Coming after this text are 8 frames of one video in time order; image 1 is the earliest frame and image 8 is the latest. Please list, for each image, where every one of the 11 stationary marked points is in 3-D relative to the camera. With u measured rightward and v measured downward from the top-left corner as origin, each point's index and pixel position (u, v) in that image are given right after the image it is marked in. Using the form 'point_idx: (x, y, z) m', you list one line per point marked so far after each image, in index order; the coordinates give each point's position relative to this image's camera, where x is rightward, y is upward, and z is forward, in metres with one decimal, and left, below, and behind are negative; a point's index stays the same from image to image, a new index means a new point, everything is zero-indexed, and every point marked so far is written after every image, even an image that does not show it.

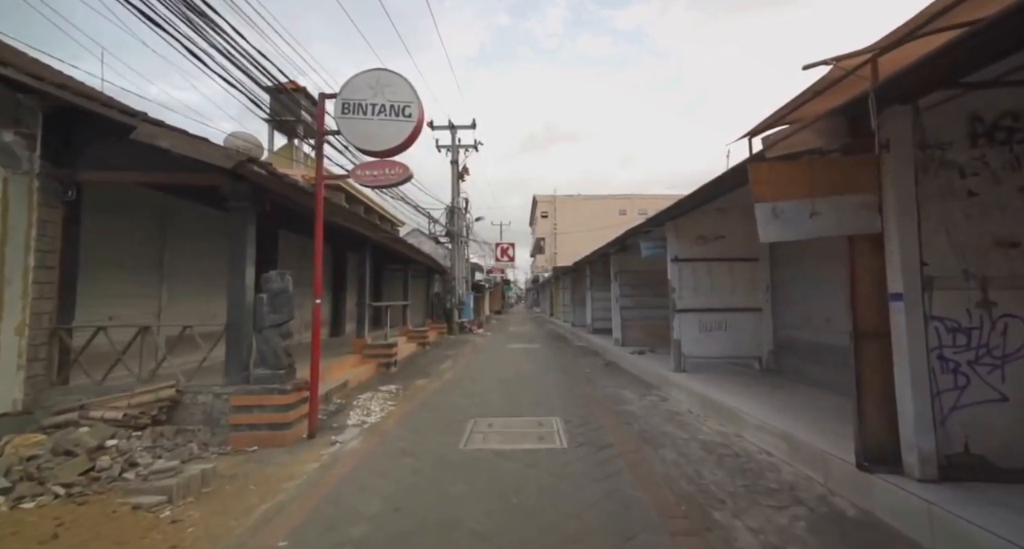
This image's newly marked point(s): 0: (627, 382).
0: (+2.0, -1.9, +7.1) m
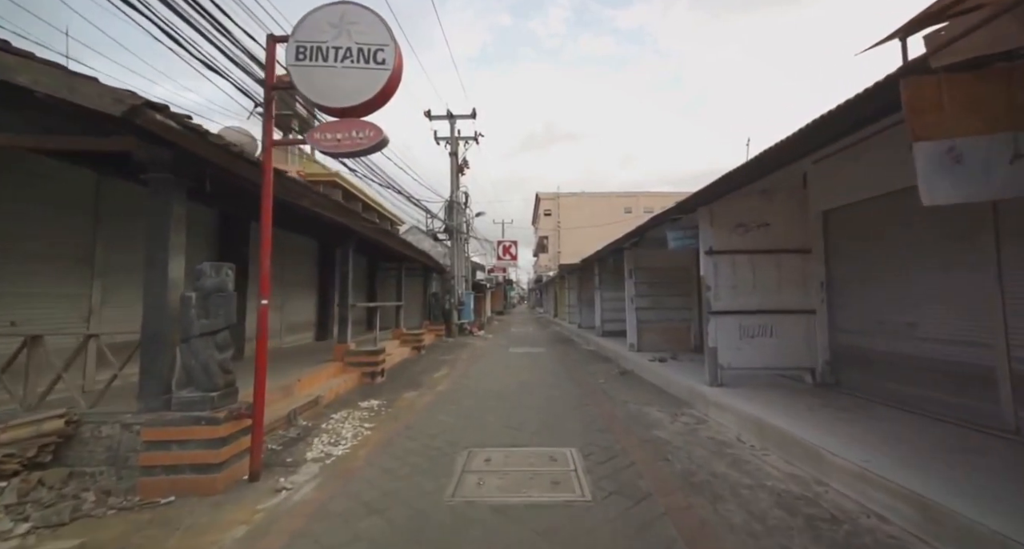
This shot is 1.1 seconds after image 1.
0: (+2.0, -1.8, +6.0) m
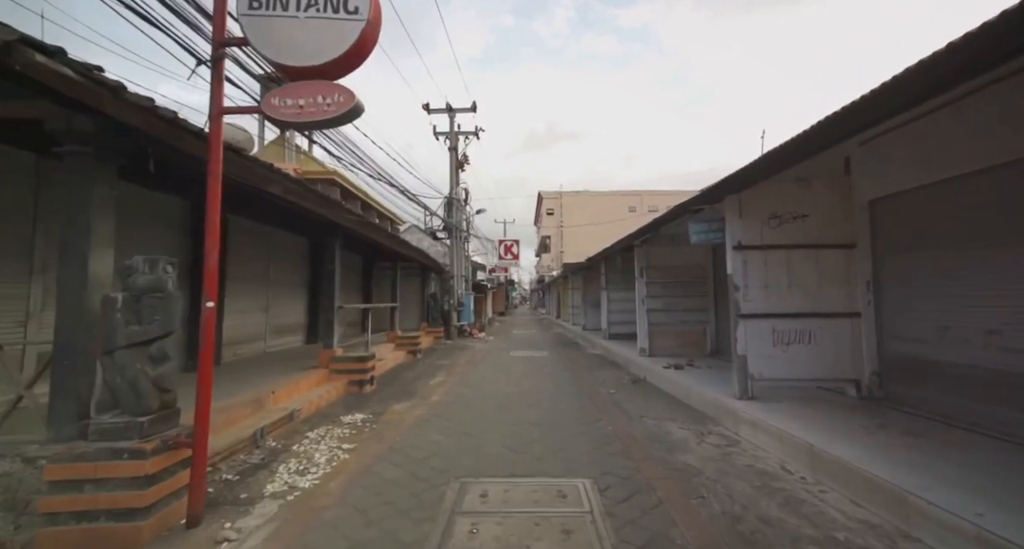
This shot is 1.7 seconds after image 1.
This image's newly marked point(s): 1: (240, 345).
0: (+2.0, -1.8, +5.4) m
1: (-5.3, -1.4, +8.0) m
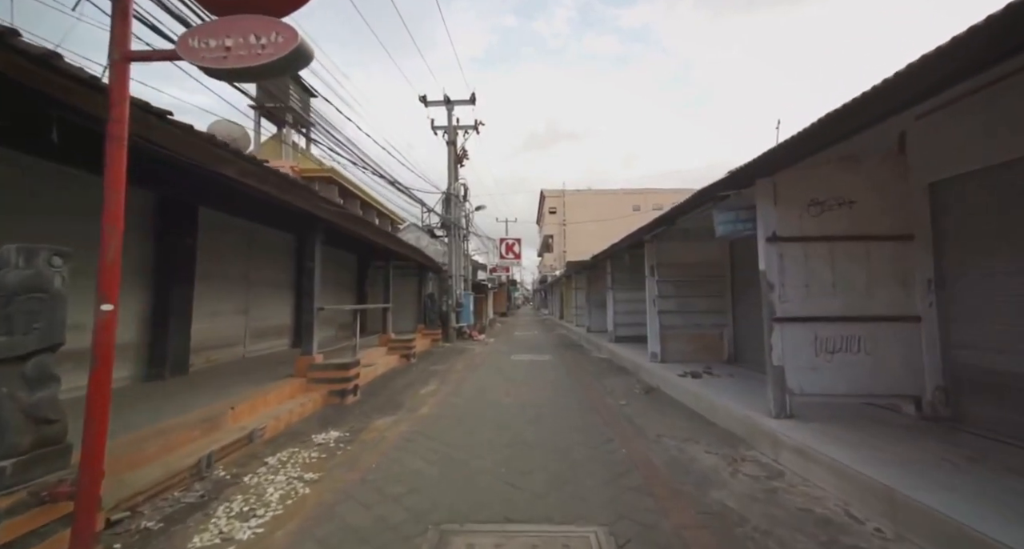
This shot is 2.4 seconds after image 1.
0: (+2.0, -1.7, +4.7) m
1: (-5.3, -1.4, +7.3) m
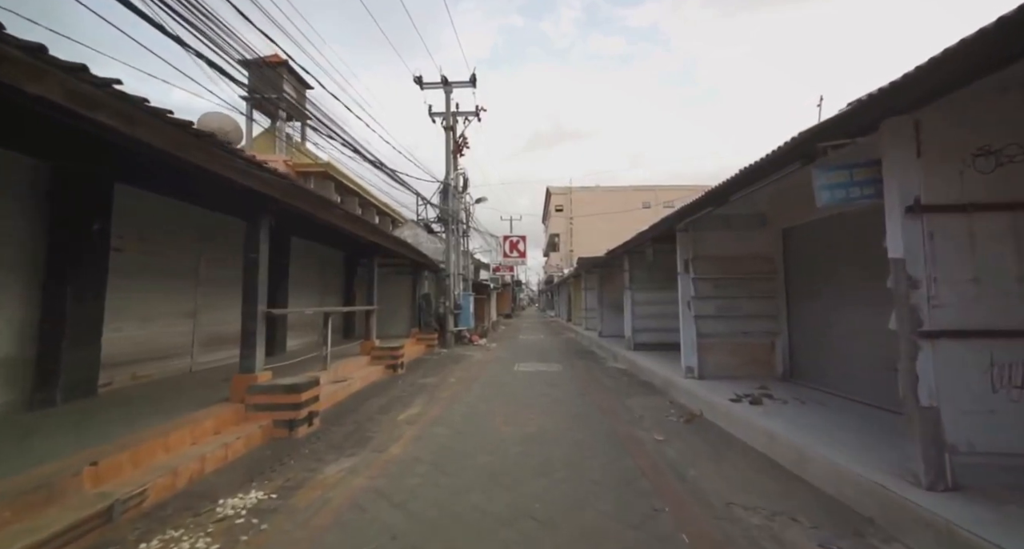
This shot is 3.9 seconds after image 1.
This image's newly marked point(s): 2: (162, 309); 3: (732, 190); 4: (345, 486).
0: (+2.0, -1.7, +3.2) m
1: (-5.3, -1.3, +5.9) m
2: (-5.3, -0.5, +6.3) m
3: (+2.6, +1.0, +5.0) m
4: (-1.4, -1.8, +3.6) m
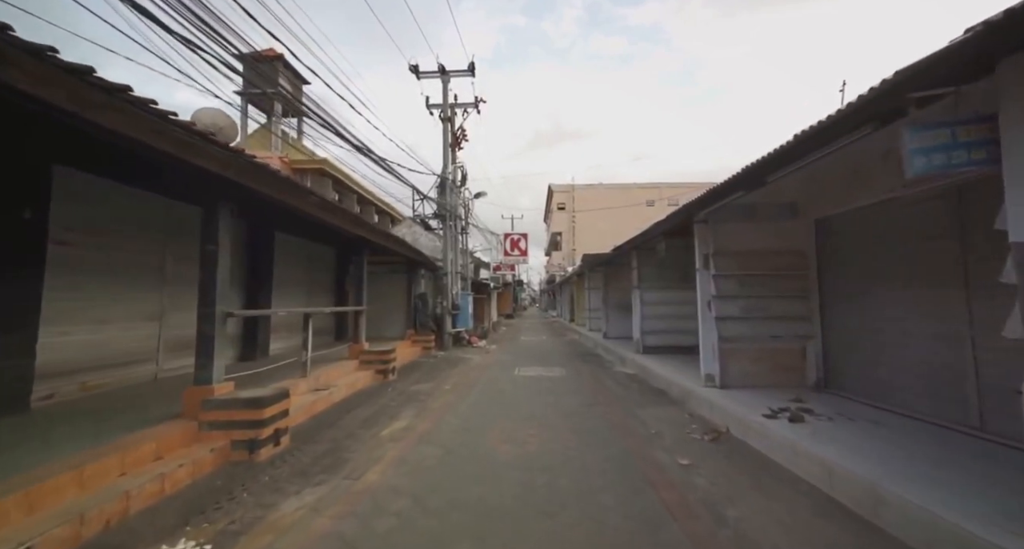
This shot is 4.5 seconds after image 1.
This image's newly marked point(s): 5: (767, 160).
0: (+2.0, -1.6, +2.5) m
1: (-5.3, -1.2, +5.2) m
2: (-5.3, -0.5, +5.6) m
3: (+2.6, +1.0, +4.3) m
4: (-1.5, -1.8, +2.9) m
5: (+2.4, +1.0, +4.1) m
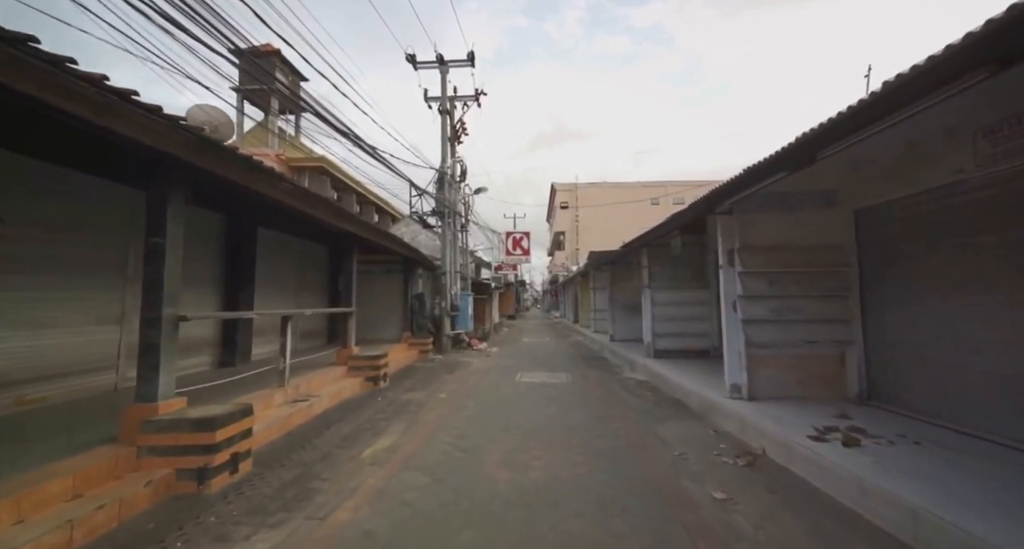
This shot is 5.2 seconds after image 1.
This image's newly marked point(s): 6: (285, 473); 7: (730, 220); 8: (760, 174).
0: (+2.0, -1.6, +1.8) m
1: (-5.3, -1.2, +4.6) m
2: (-5.3, -0.5, +5.0) m
3: (+2.6, +1.1, +3.6) m
4: (-1.5, -1.7, +2.2) m
5: (+2.4, +1.1, +3.5) m
6: (-2.1, -1.8, +3.9) m
7: (+2.8, +0.7, +5.4) m
8: (+2.7, +1.1, +4.6) m
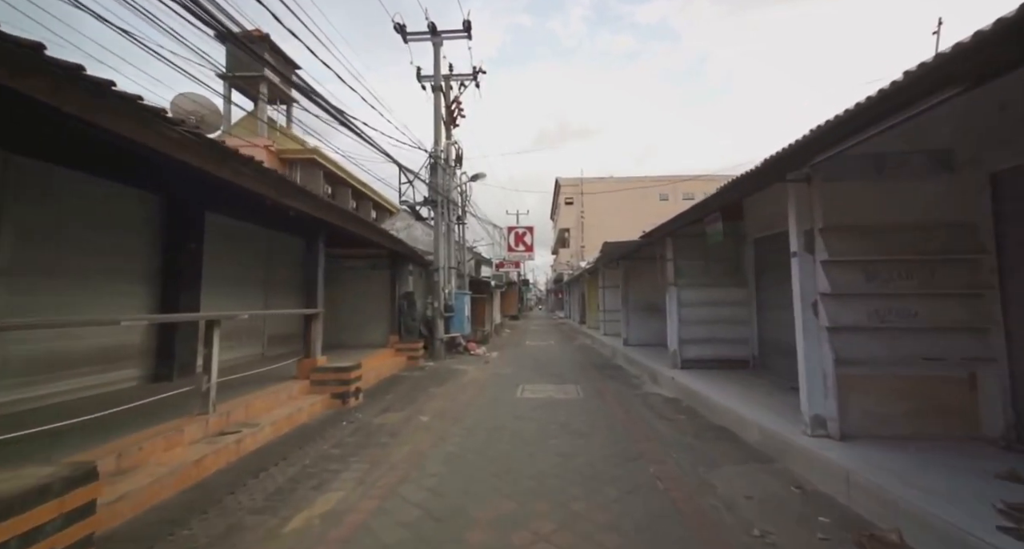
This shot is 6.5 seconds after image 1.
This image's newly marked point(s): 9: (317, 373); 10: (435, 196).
0: (+1.9, -1.5, +0.3) m
1: (-5.3, -1.1, +3.2) m
2: (-5.4, -0.4, +3.6) m
3: (+2.5, +1.2, +2.1) m
4: (-1.5, -1.6, +0.8) m
5: (+2.4, +1.2, +2.0) m
6: (-2.1, -1.7, +2.4) m
7: (+2.8, +0.8, +3.9) m
8: (+2.6, +1.1, +3.1) m
9: (-2.9, -1.5, +6.5) m
10: (-2.2, +2.3, +12.2) m
